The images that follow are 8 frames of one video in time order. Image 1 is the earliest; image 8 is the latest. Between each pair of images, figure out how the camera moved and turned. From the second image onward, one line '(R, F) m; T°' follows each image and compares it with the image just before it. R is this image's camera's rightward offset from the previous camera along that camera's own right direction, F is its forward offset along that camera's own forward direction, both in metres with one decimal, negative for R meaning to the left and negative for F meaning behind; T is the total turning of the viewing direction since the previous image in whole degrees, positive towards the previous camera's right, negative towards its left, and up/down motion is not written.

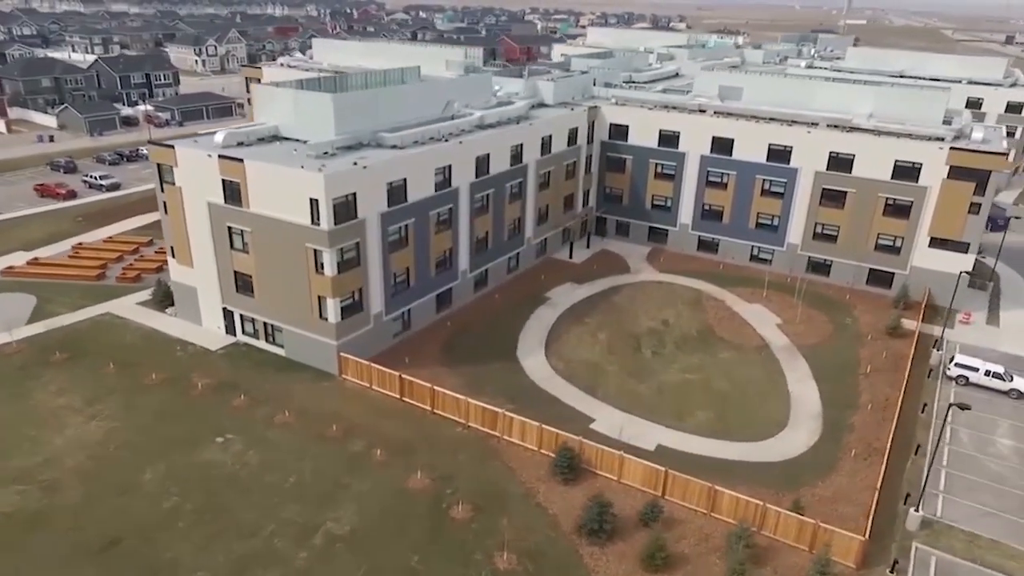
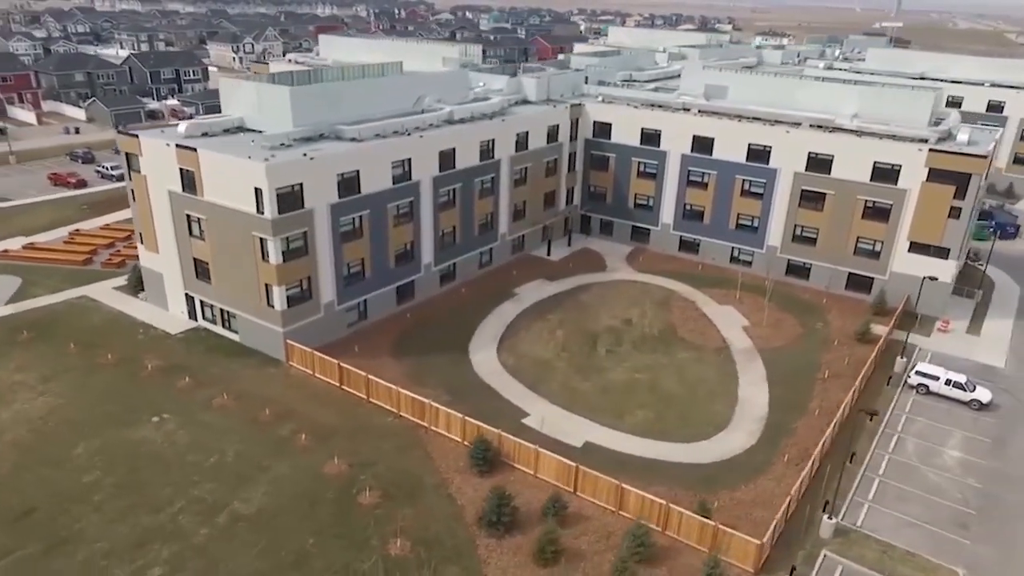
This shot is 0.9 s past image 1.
(+5.7, +0.1) m; -4°
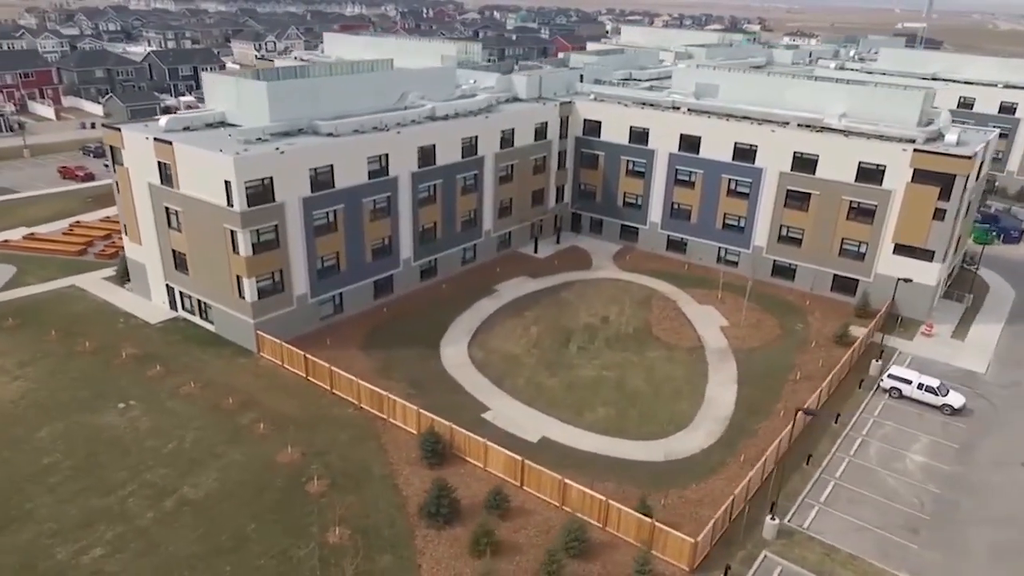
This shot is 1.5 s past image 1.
(+3.4, -0.1) m; -2°
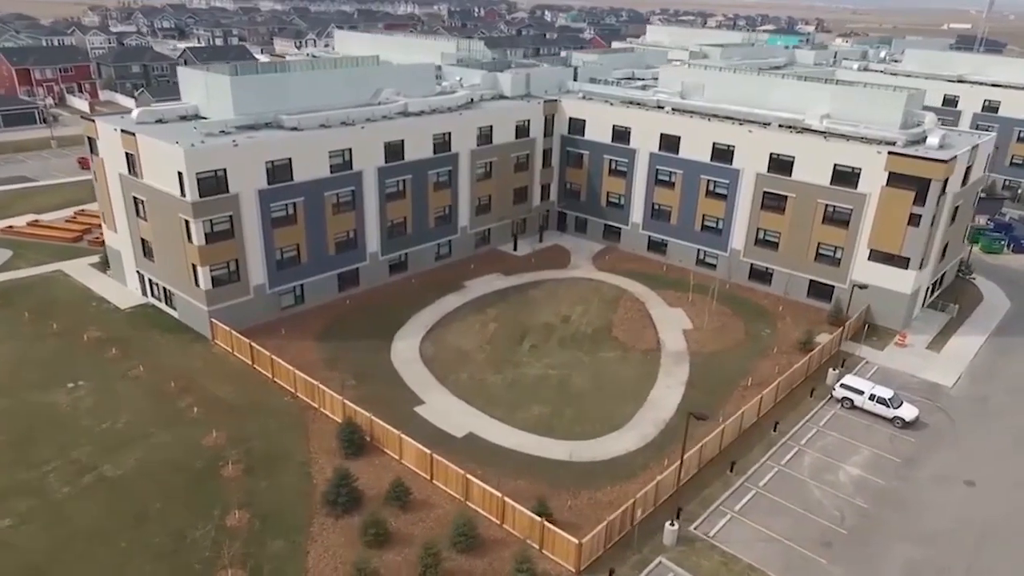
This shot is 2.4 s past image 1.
(+6.0, +0.2) m; -4°
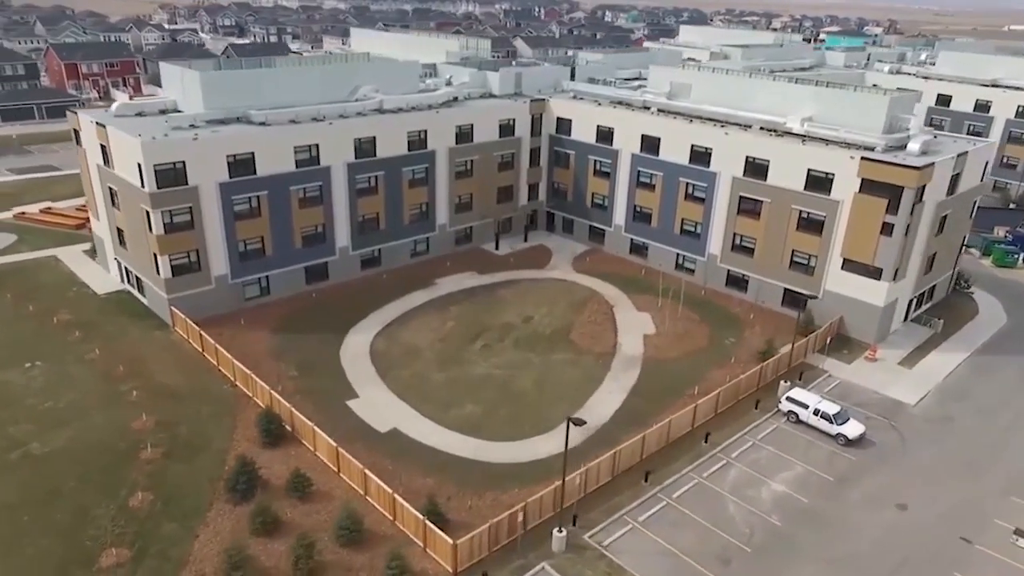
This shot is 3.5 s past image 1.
(+6.5, +0.5) m; -5°
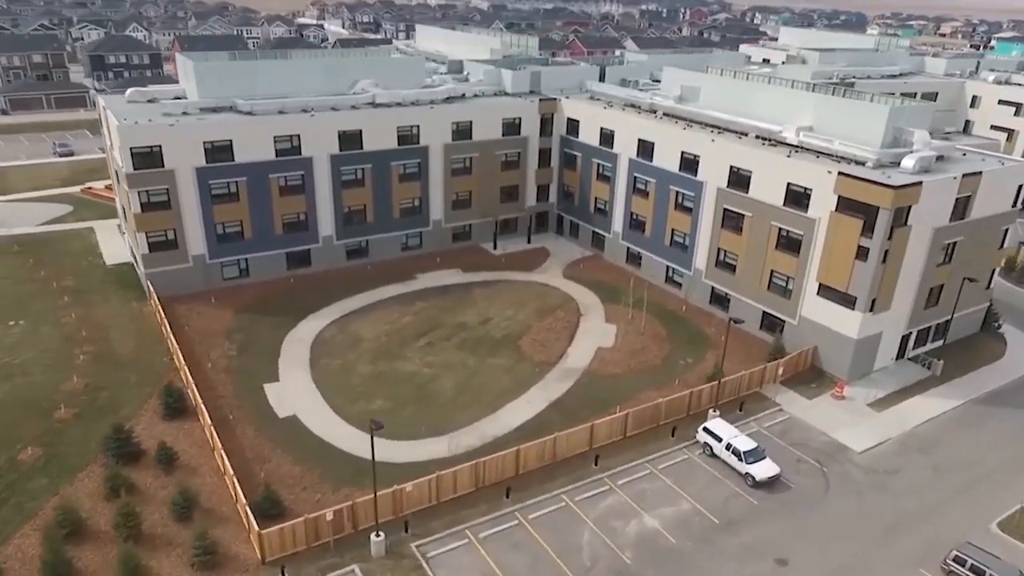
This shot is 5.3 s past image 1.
(+11.3, +1.9) m; -11°
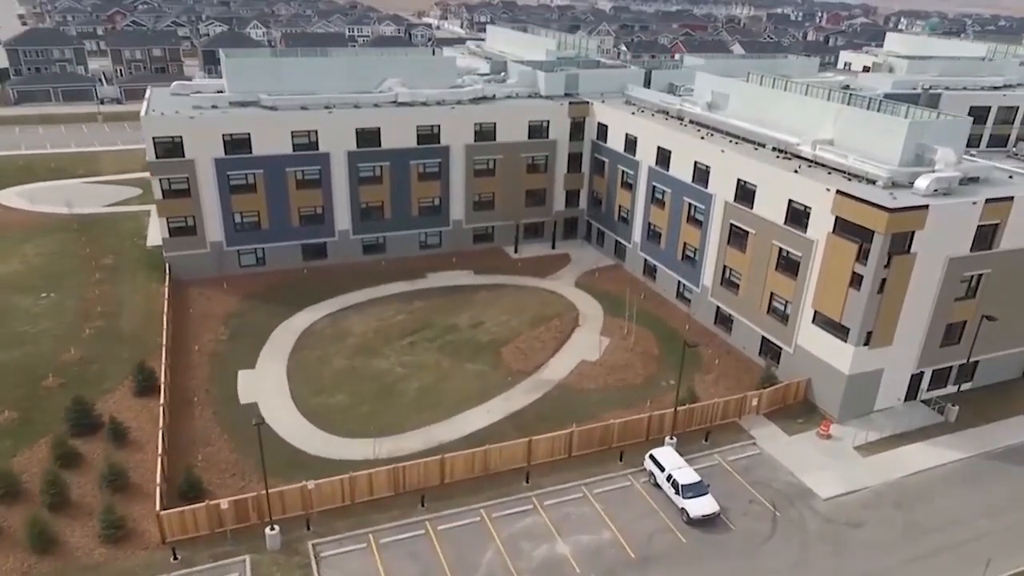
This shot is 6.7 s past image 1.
(+7.8, +1.5) m; -9°
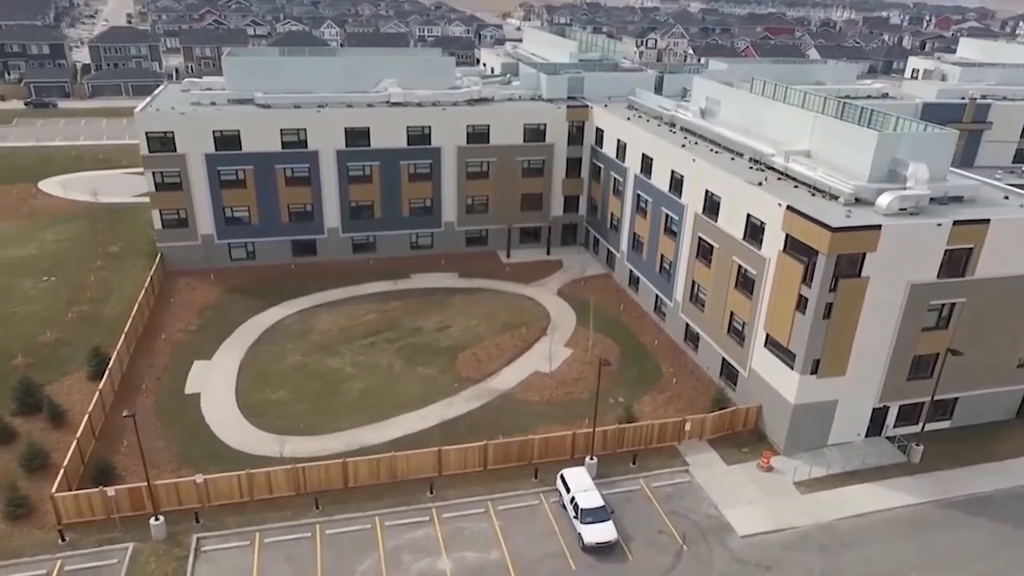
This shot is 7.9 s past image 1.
(+7.4, +1.3) m; -7°
